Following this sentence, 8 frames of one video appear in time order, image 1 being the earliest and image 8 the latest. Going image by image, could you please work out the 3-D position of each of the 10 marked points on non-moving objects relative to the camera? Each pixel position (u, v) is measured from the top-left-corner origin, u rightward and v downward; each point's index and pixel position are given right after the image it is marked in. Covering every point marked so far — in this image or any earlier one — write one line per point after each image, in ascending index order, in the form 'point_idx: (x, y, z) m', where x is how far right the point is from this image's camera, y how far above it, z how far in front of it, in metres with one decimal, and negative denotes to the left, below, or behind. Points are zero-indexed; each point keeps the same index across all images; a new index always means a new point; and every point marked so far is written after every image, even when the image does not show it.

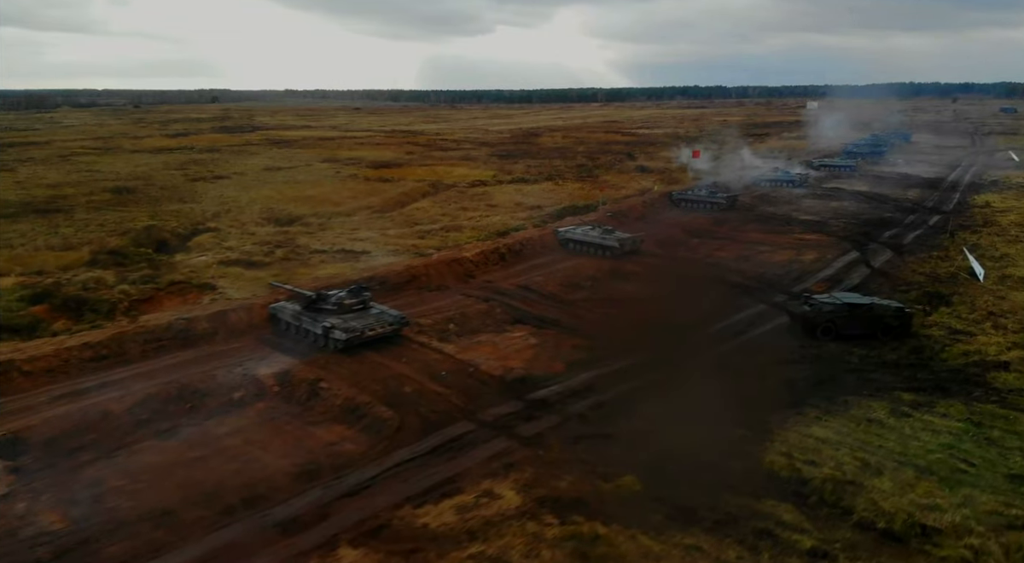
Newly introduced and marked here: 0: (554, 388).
0: (+1.0, -2.7, +18.6) m
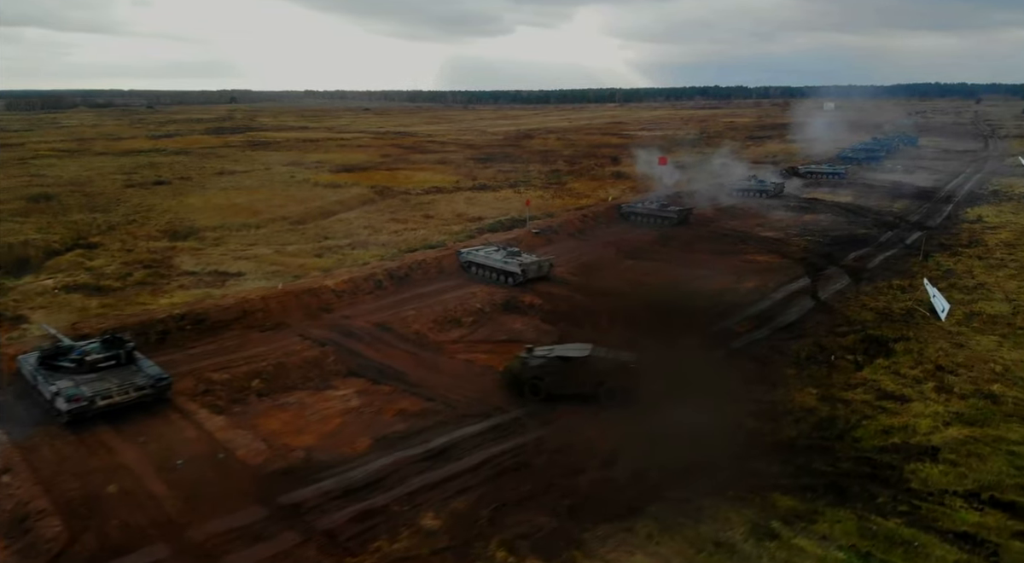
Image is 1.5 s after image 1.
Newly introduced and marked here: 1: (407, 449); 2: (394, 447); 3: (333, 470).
0: (-3.7, -3.8, +14.3) m
1: (-2.2, -3.5, +15.5) m
2: (-2.5, -3.5, +15.5) m
3: (-3.5, -3.8, +14.5) m
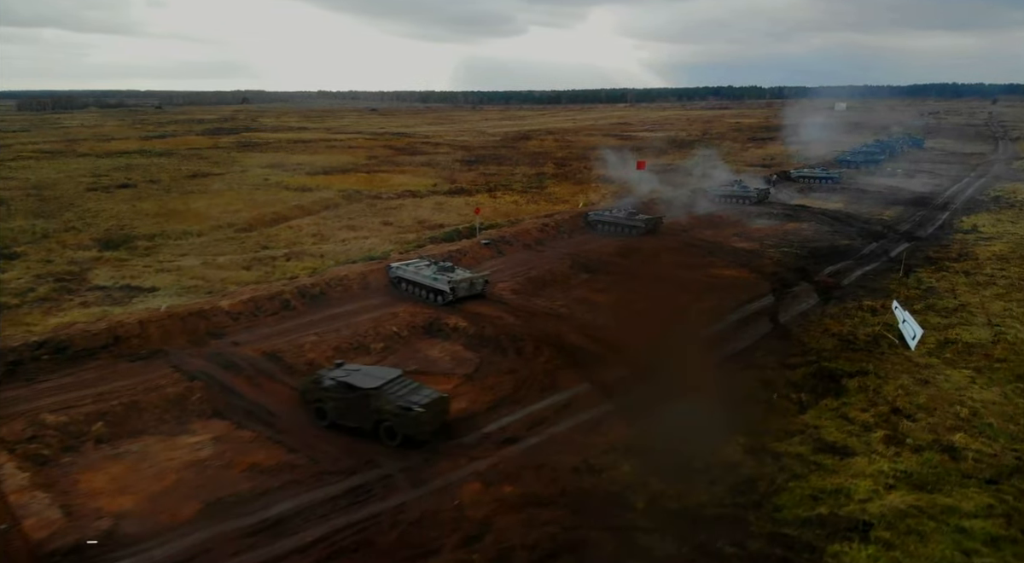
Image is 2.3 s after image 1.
0: (-6.3, -4.4, +11.9) m
1: (-4.9, -4.2, +13.1) m
2: (-5.1, -4.2, +13.1) m
3: (-6.2, -4.4, +12.1) m
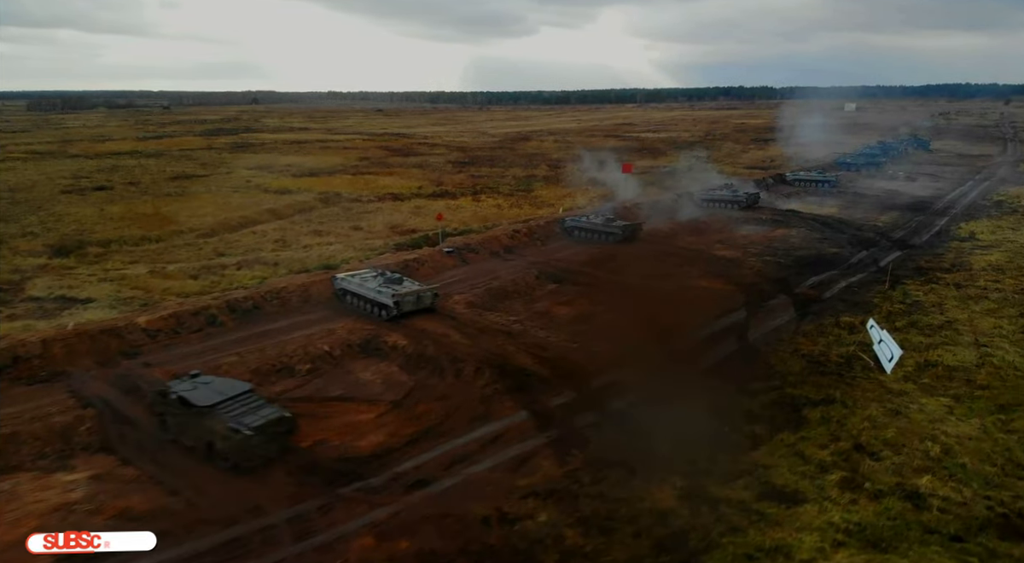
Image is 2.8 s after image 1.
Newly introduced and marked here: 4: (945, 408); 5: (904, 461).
0: (-8.1, -4.9, +10.3) m
1: (-6.6, -4.6, +11.5) m
2: (-6.9, -4.6, +11.5) m
3: (-8.0, -4.8, +10.5) m
4: (+10.4, -3.0, +17.5) m
5: (+8.0, -3.6, +14.8) m
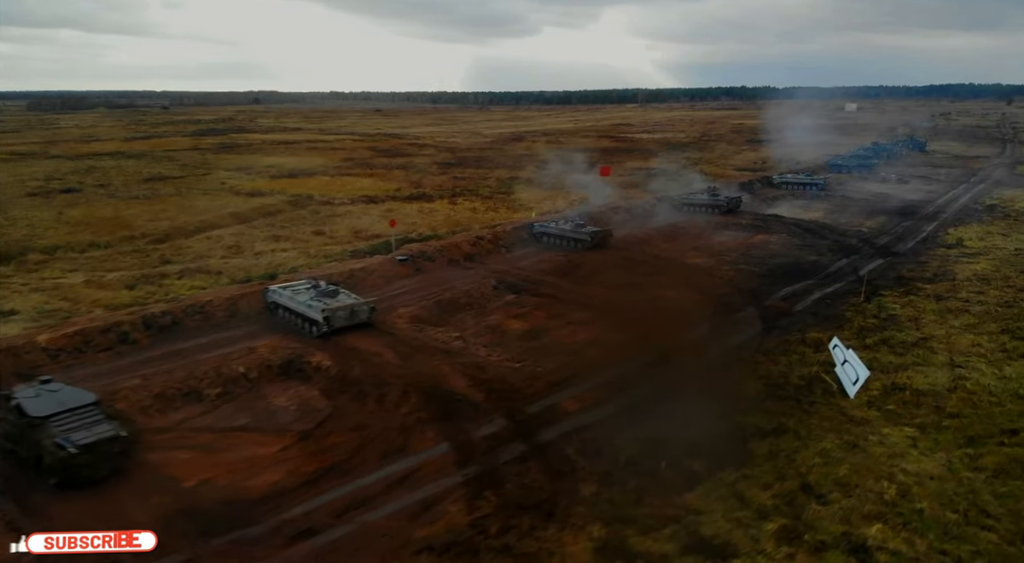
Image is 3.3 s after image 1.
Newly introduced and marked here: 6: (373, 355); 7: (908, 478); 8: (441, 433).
0: (-9.9, -5.2, +8.8) m
1: (-8.4, -5.0, +9.9) m
2: (-8.7, -5.0, +10.0) m
3: (-9.7, -5.2, +8.9) m
4: (+8.6, -3.4, +15.9) m
5: (+6.2, -4.1, +13.2) m
6: (-3.7, -2.0, +19.6) m
7: (+7.7, -3.8, +14.2) m
8: (-1.6, -3.3, +16.1) m
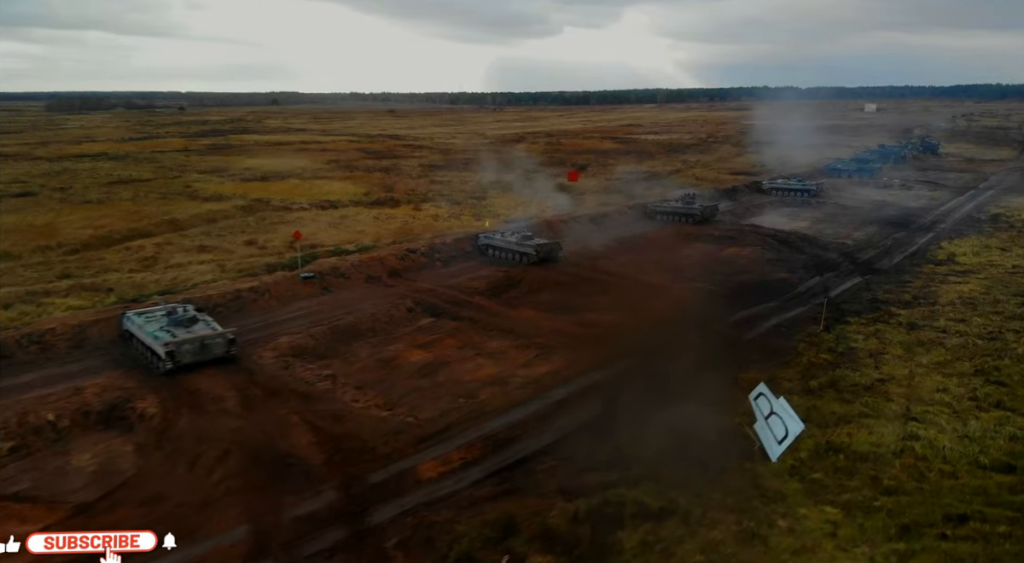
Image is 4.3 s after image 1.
0: (-13.3, -5.9, +6.0) m
1: (-11.7, -5.7, +7.1) m
2: (-12.0, -5.6, +7.2) m
3: (-13.1, -5.8, +6.2) m
4: (+5.4, -4.2, +12.6) m
5: (+2.9, -4.8, +10.0) m
6: (-6.8, -2.7, +16.7) m
7: (+4.5, -4.6, +11.0) m
8: (-4.7, -4.1, +13.1) m
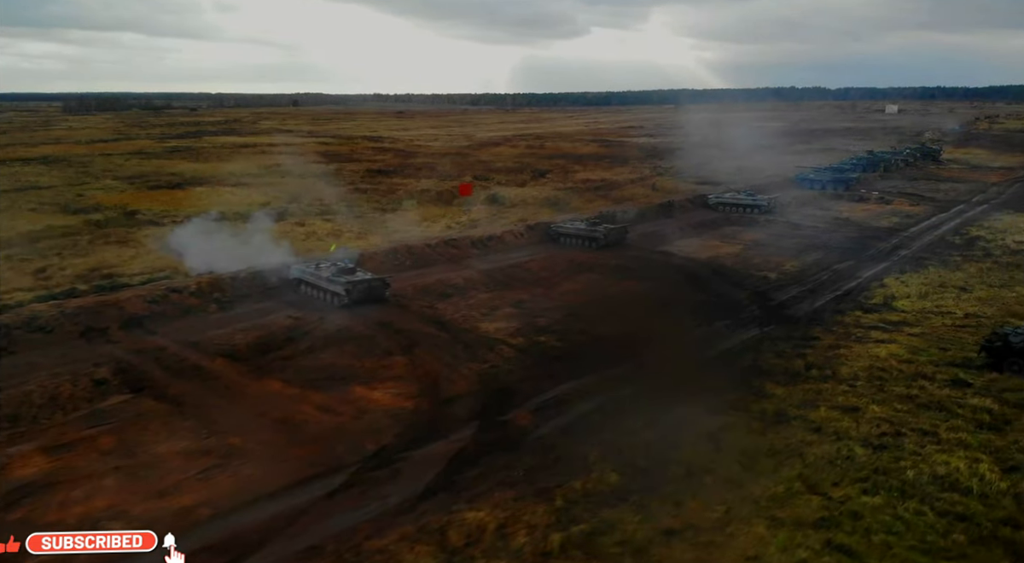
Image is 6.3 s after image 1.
0: (-20.6, -7.3, +0.1) m
1: (-19.0, -7.1, +1.2) m
2: (-19.3, -7.1, +1.2) m
3: (-20.4, -7.3, +0.3) m
4: (-1.7, -5.8, +6.1) m
5: (-4.2, -6.4, +3.6) m
6: (-13.7, -4.2, +10.6) m
7: (-2.7, -6.2, +4.5) m
8: (-11.8, -5.6, +6.9) m
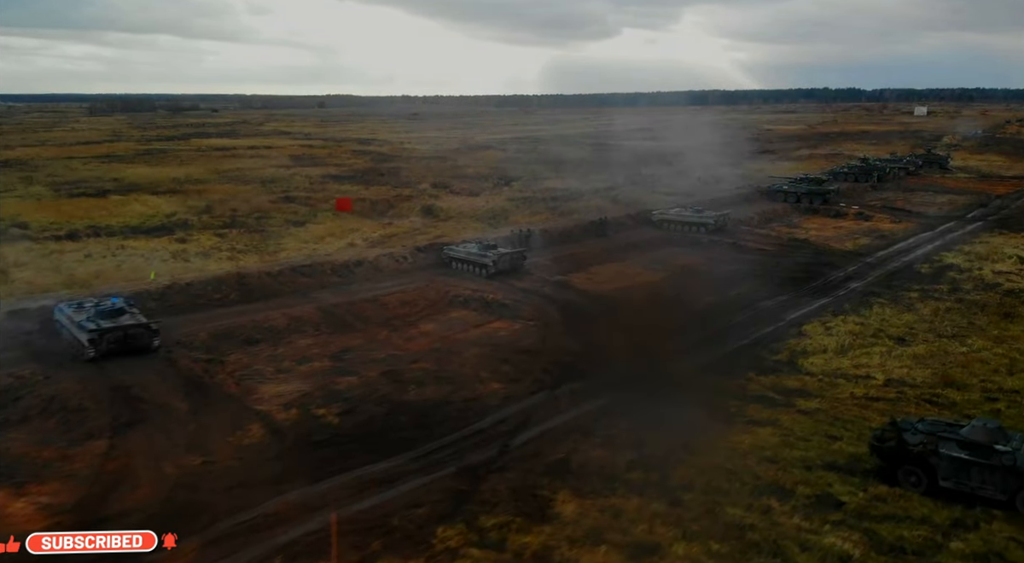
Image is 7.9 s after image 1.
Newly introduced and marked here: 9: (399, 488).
0: (-26.9, -8.4, -3.8) m
1: (-25.3, -8.1, -2.8) m
2: (-25.6, -8.1, -2.8) m
3: (-26.7, -8.3, -3.7) m
4: (-7.7, -7.1, +1.4) m
5: (-10.4, -7.6, -1.0) m
6: (-19.6, -5.3, +6.3) m
7: (-8.8, -7.4, -0.2) m
8: (-17.8, -6.7, +2.6) m
9: (-1.9, -3.9, +14.2) m
